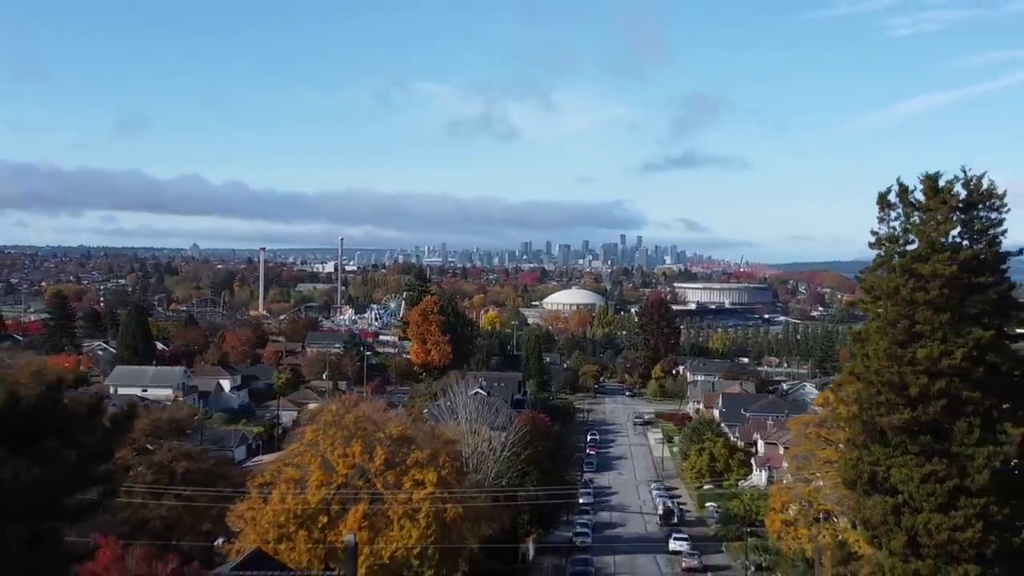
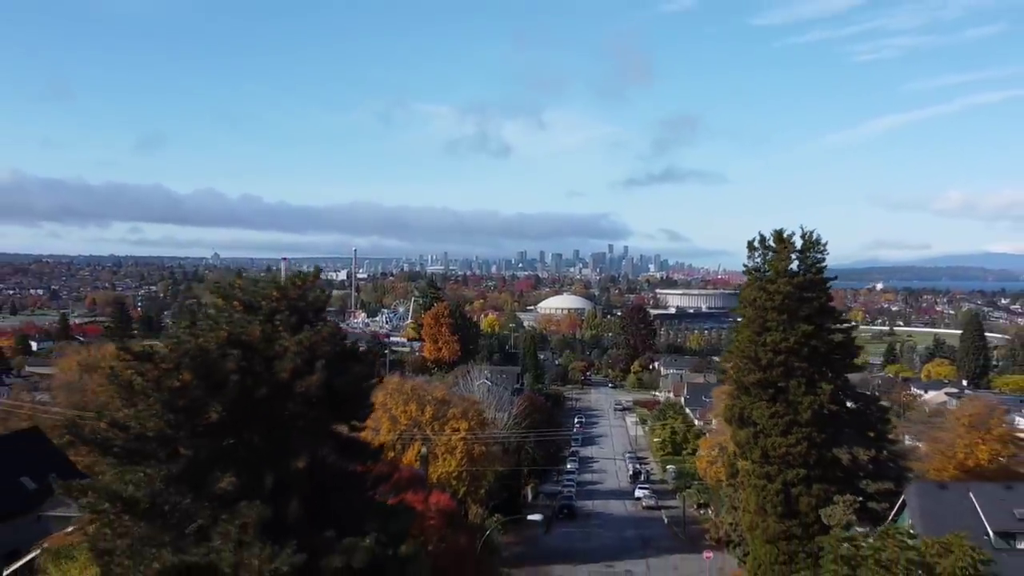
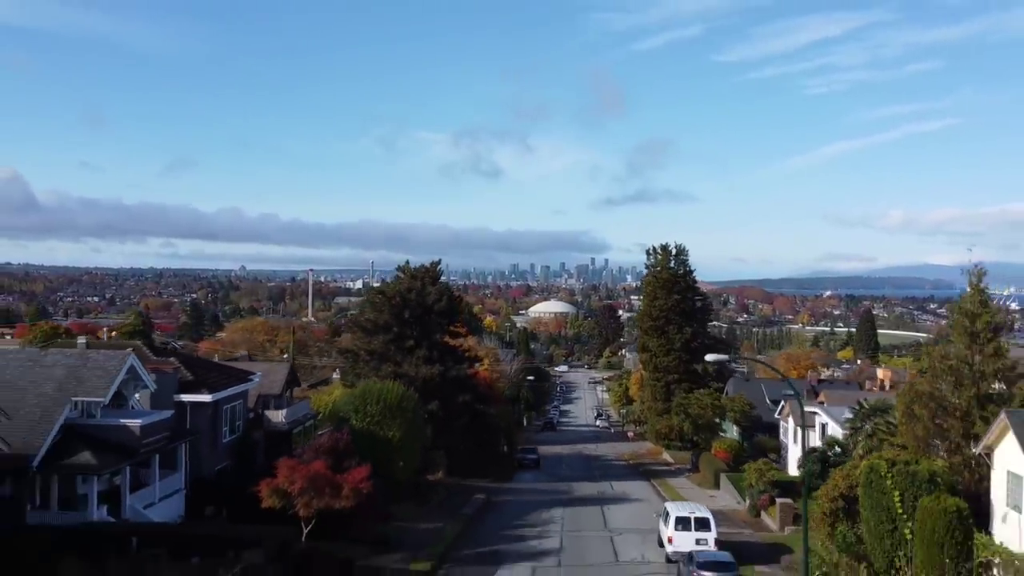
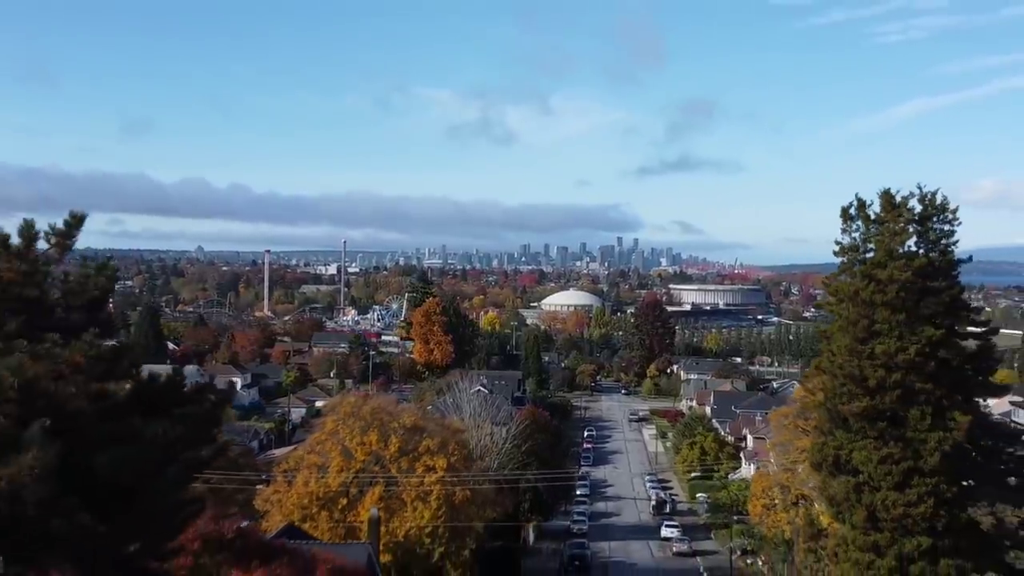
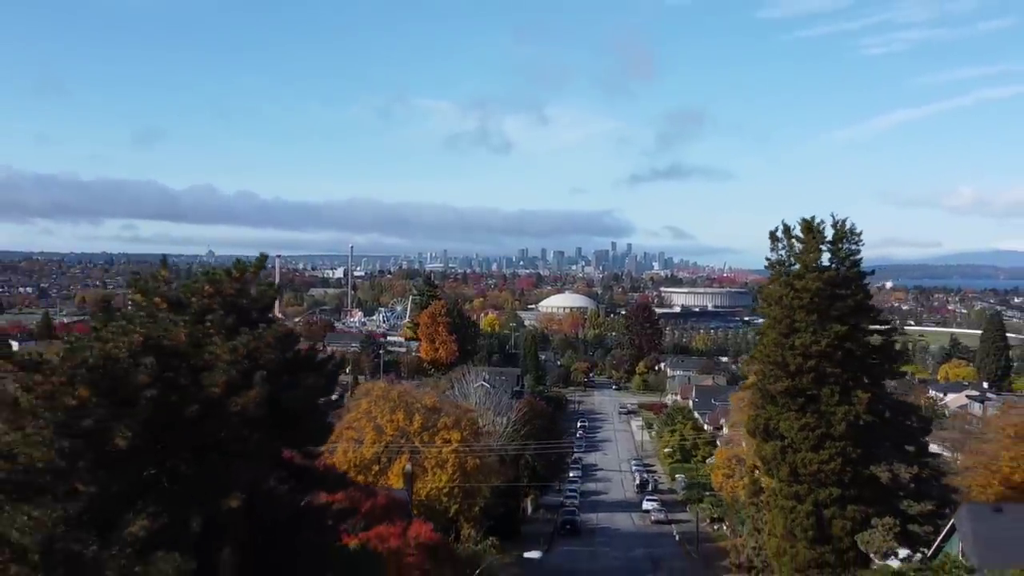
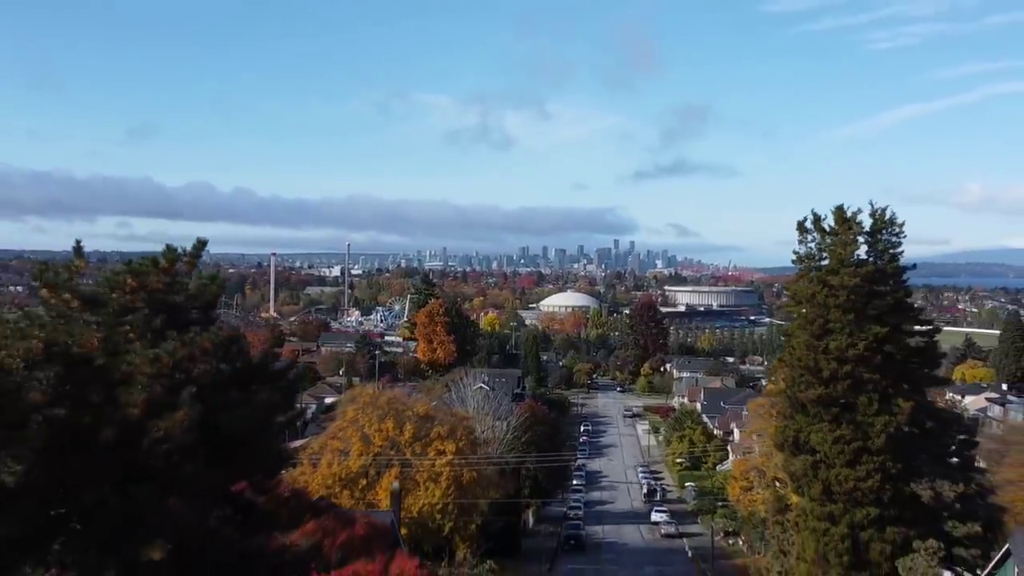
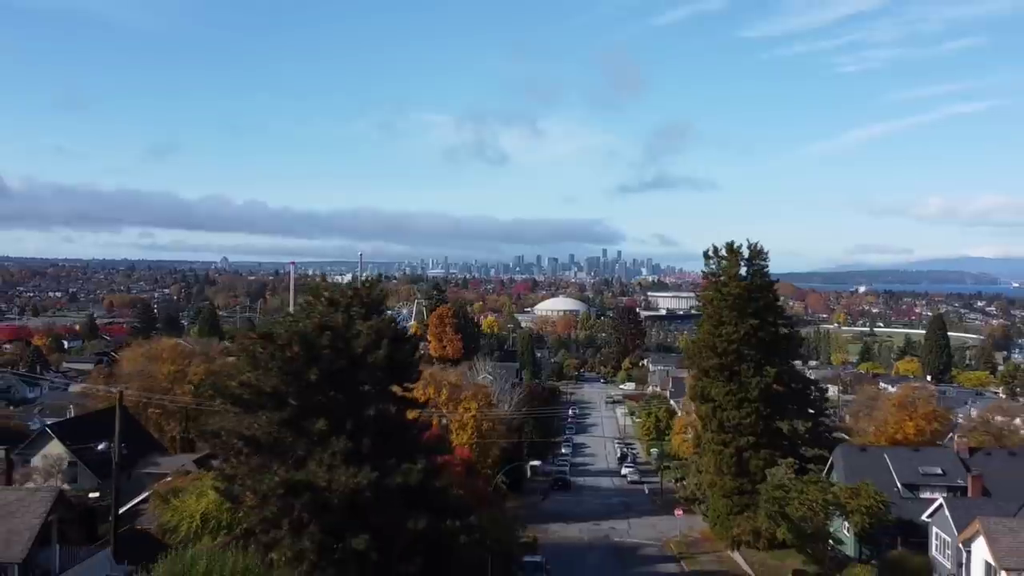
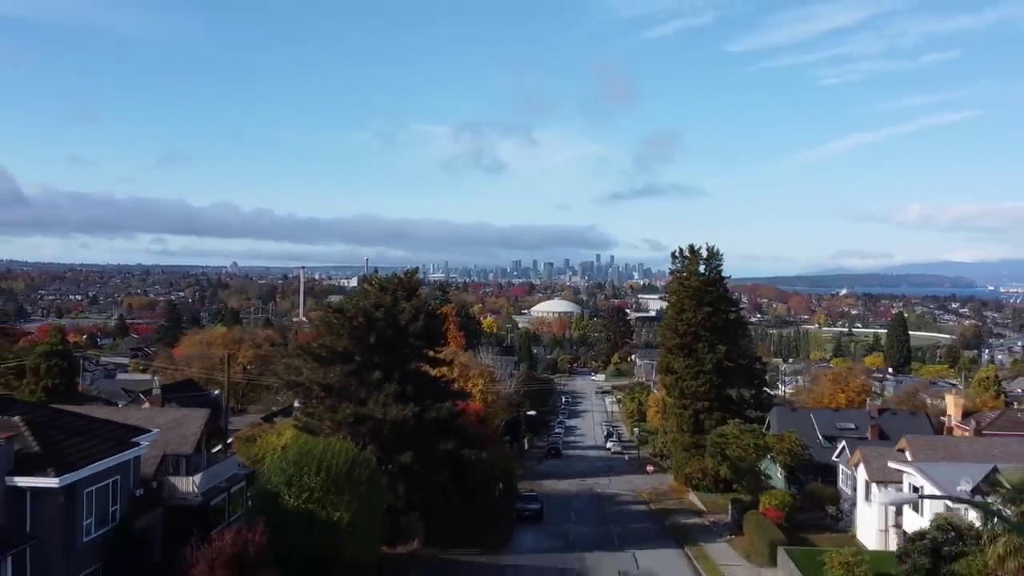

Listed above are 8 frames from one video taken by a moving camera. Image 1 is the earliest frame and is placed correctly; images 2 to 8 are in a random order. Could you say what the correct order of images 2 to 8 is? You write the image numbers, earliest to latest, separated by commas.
4, 6, 5, 2, 7, 8, 3
